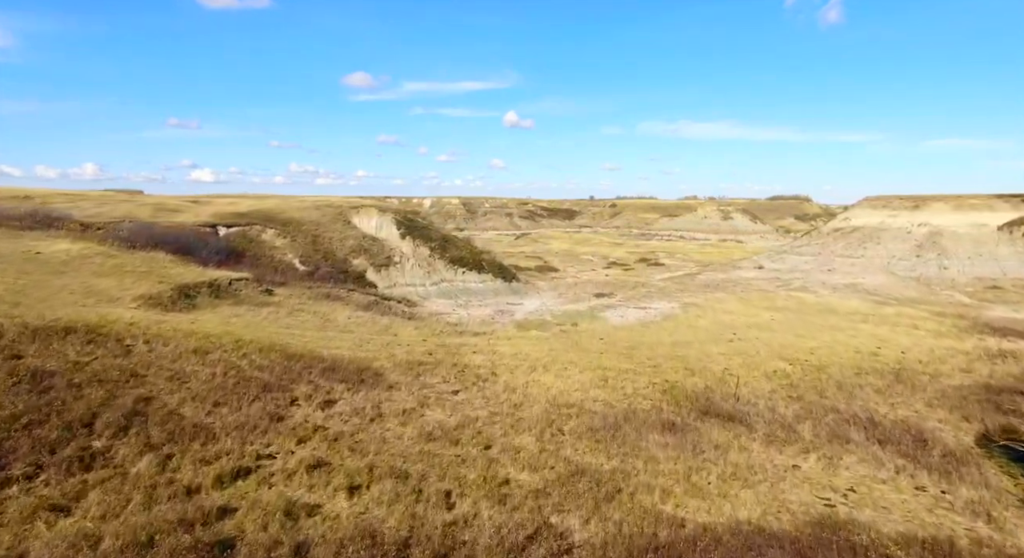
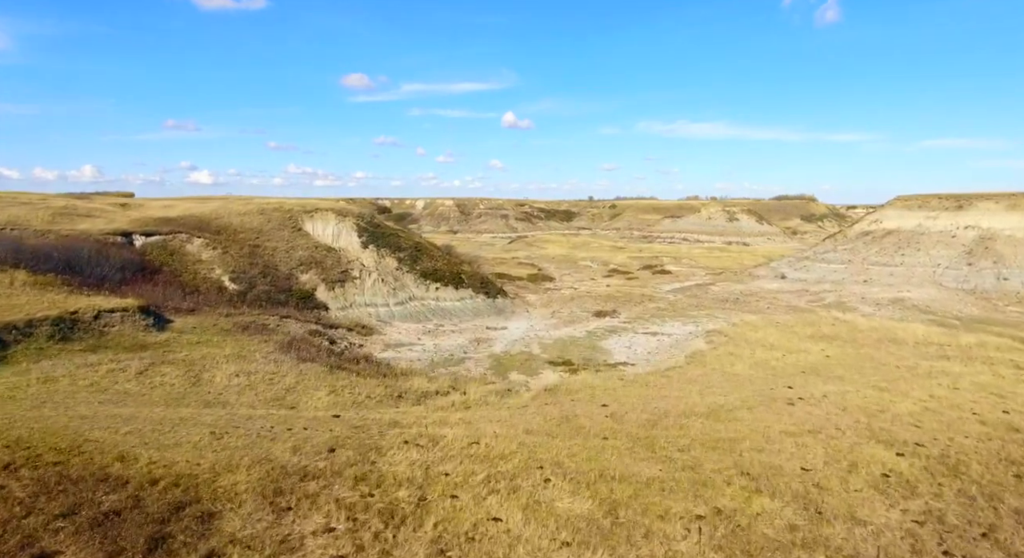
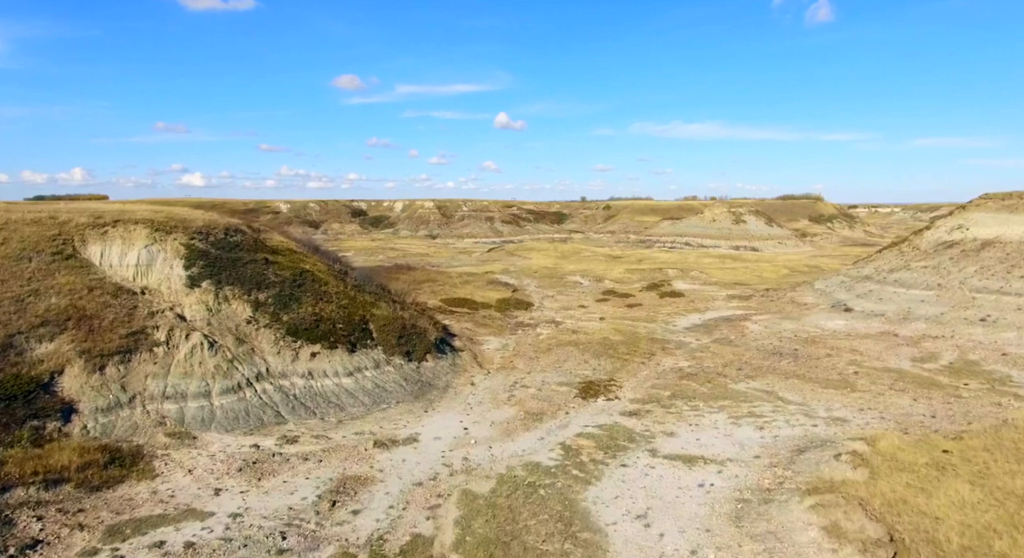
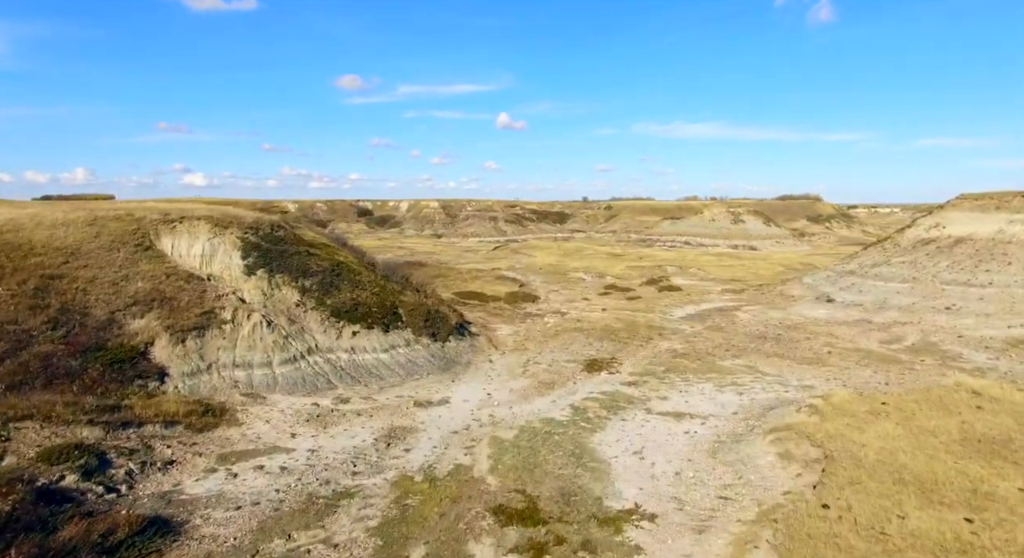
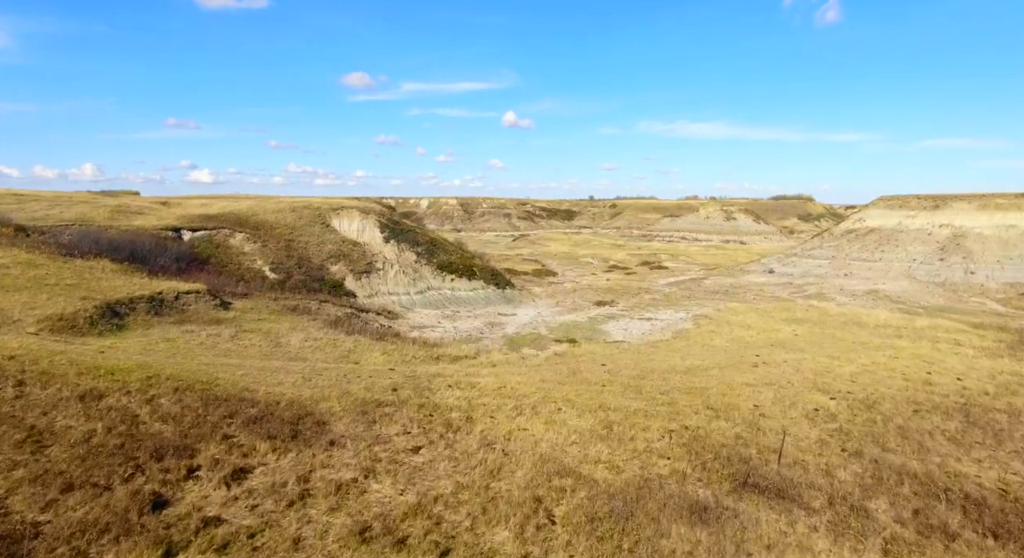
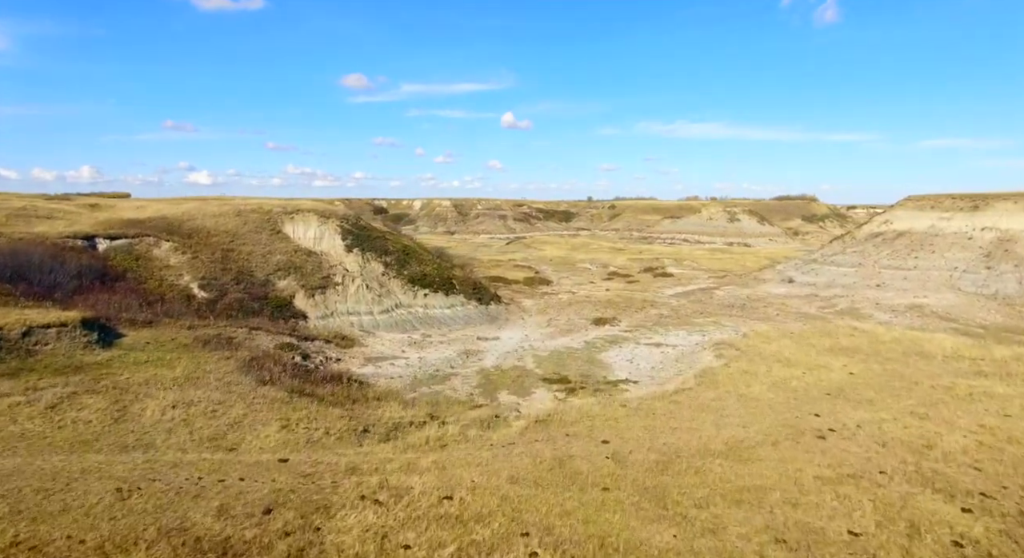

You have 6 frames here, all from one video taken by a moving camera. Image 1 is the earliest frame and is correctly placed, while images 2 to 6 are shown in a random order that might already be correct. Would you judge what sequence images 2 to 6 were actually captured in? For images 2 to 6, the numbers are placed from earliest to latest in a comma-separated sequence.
5, 2, 6, 4, 3
